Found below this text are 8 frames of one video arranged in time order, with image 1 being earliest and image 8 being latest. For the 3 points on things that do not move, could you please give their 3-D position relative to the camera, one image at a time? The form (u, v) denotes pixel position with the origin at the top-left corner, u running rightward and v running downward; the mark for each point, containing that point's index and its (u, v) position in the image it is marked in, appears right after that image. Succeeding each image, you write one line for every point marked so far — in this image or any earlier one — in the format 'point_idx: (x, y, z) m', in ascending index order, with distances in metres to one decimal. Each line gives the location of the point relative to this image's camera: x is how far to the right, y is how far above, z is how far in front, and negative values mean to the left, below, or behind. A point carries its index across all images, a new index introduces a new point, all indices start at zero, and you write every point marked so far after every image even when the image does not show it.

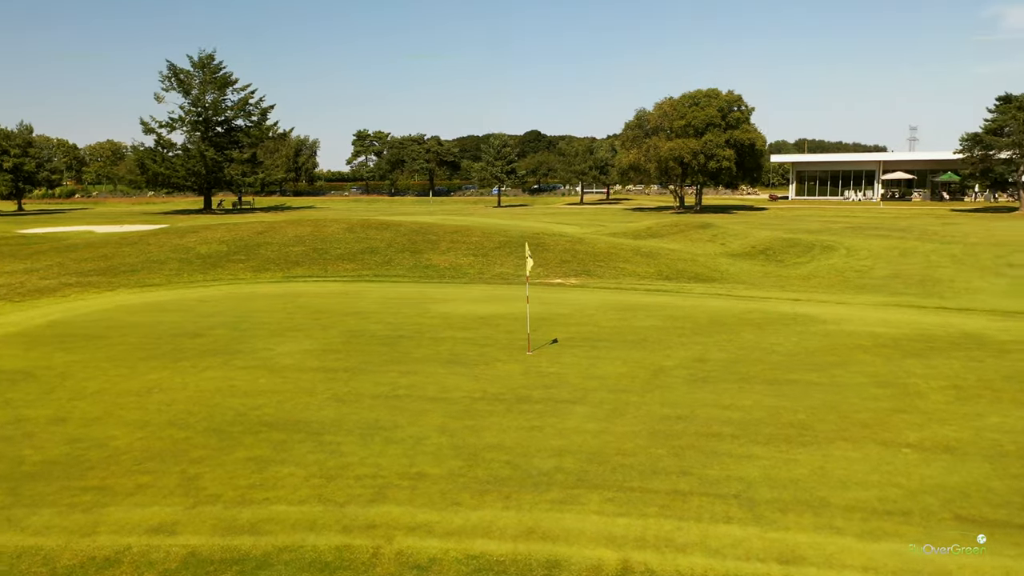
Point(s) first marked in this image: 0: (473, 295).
0: (-0.9, -0.2, +19.0) m
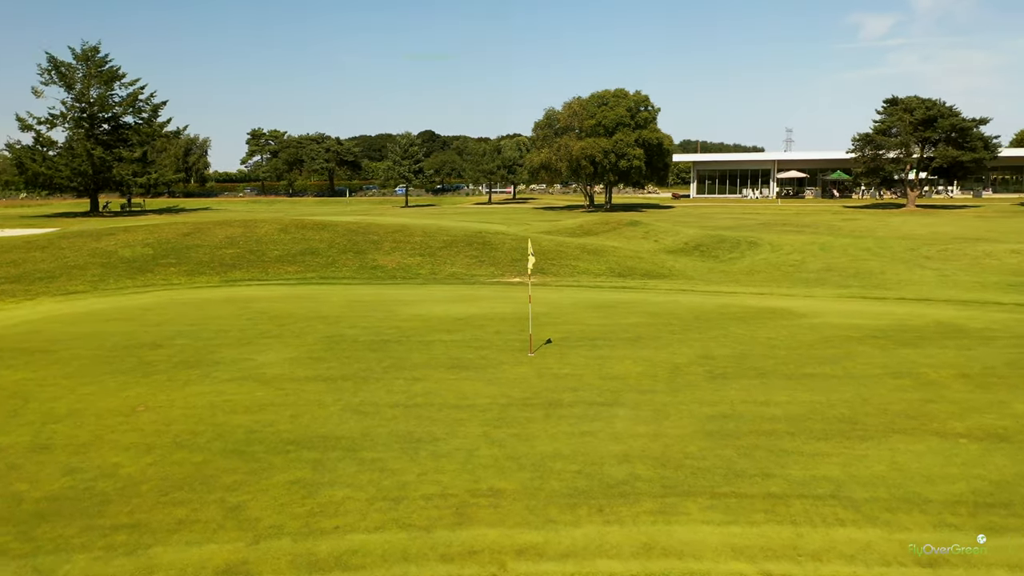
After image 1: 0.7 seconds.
0: (-1.7, -0.2, +18.3) m
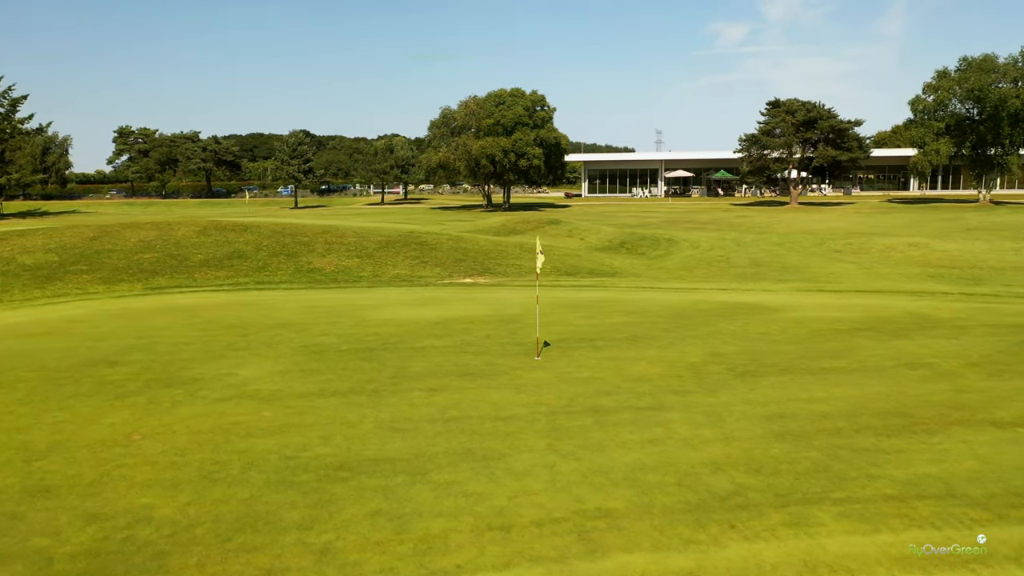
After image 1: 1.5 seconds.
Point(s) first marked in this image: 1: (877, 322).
0: (-2.4, -0.2, +17.2) m
1: (+6.4, -0.6, +14.5) m
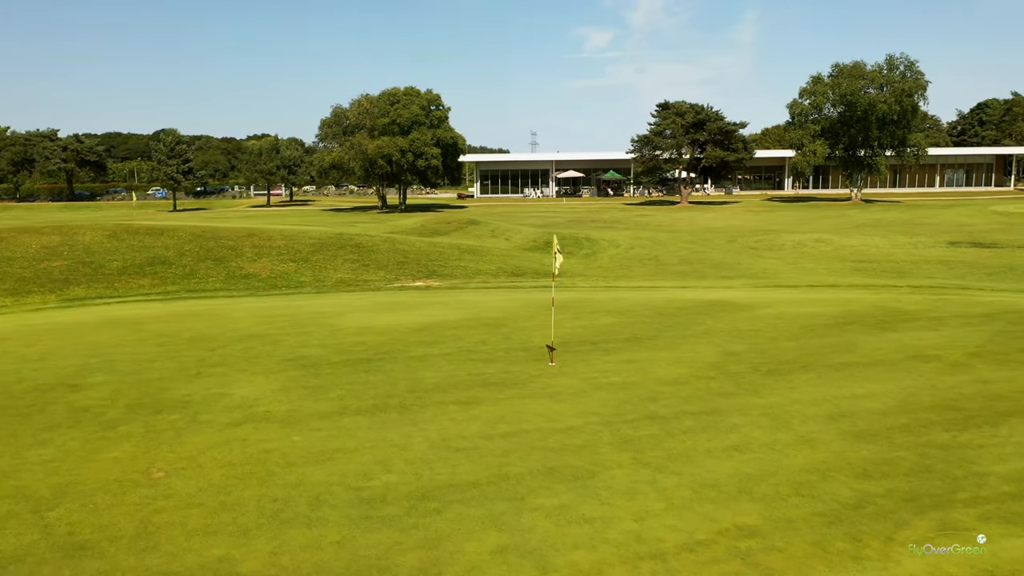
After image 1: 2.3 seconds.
0: (-3.0, -0.3, +16.1) m
1: (+6.1, -0.5, +14.7) m
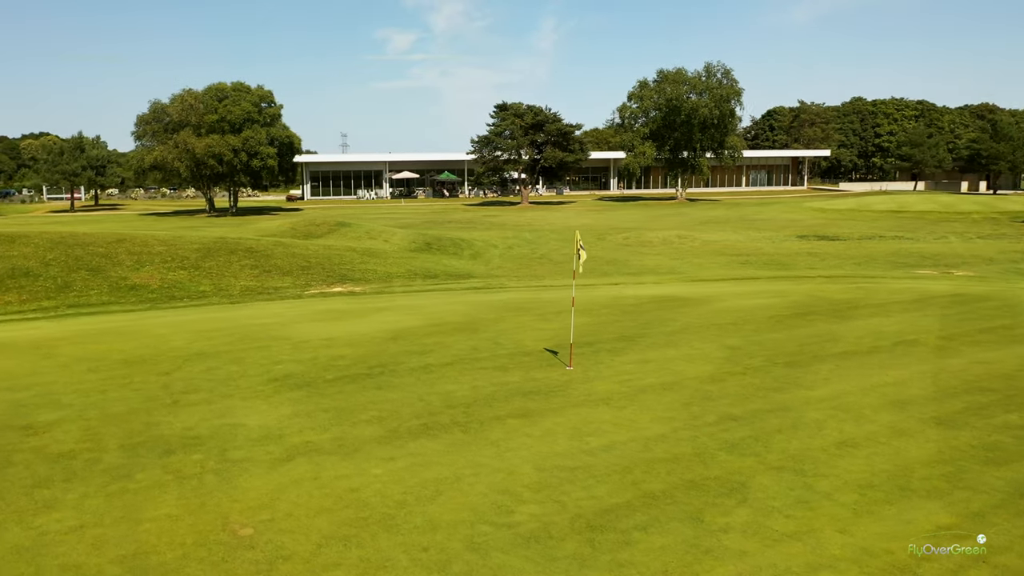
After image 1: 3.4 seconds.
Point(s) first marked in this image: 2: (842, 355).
0: (-3.9, -0.5, +14.5) m
1: (+5.4, -0.3, +15.2) m
2: (+4.5, -0.9, +11.2) m
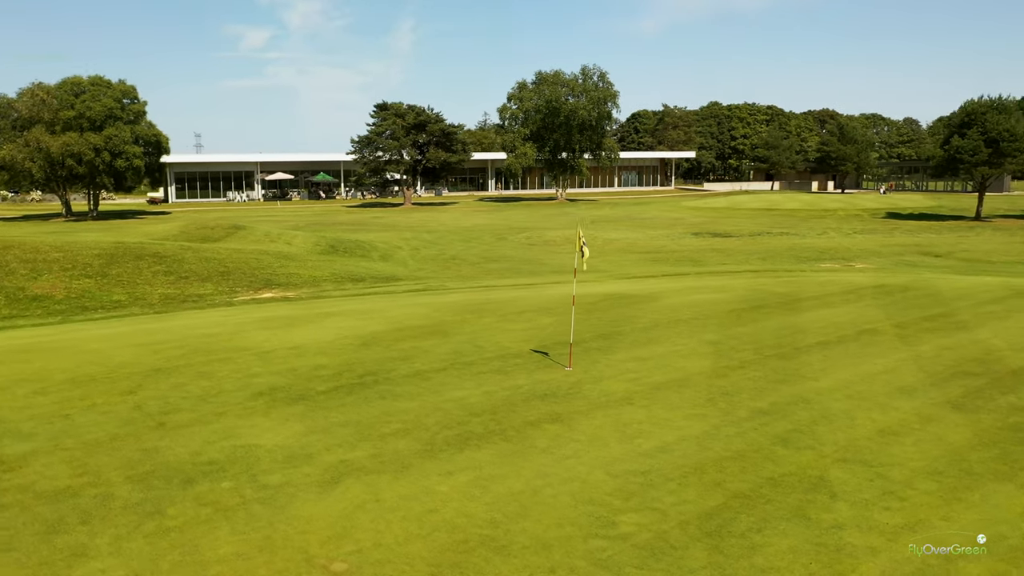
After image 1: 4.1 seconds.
0: (-4.5, -0.6, +13.4) m
1: (+4.5, -0.2, +15.6) m
2: (+4.3, -0.8, +11.5) m
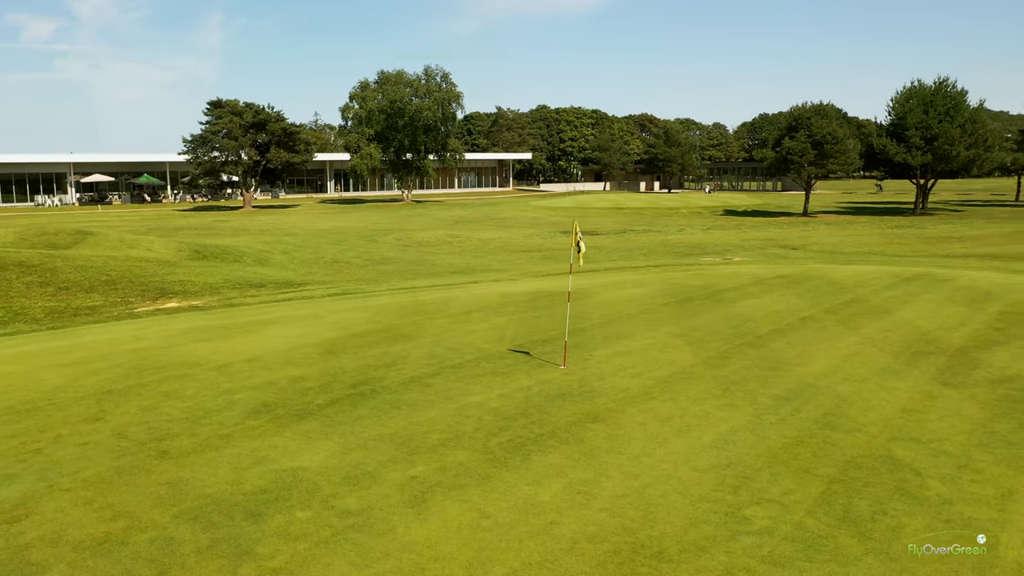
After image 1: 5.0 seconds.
0: (-5.1, -0.7, +12.0) m
1: (+3.2, -0.1, +16.0) m
2: (+3.8, -0.7, +12.0) m
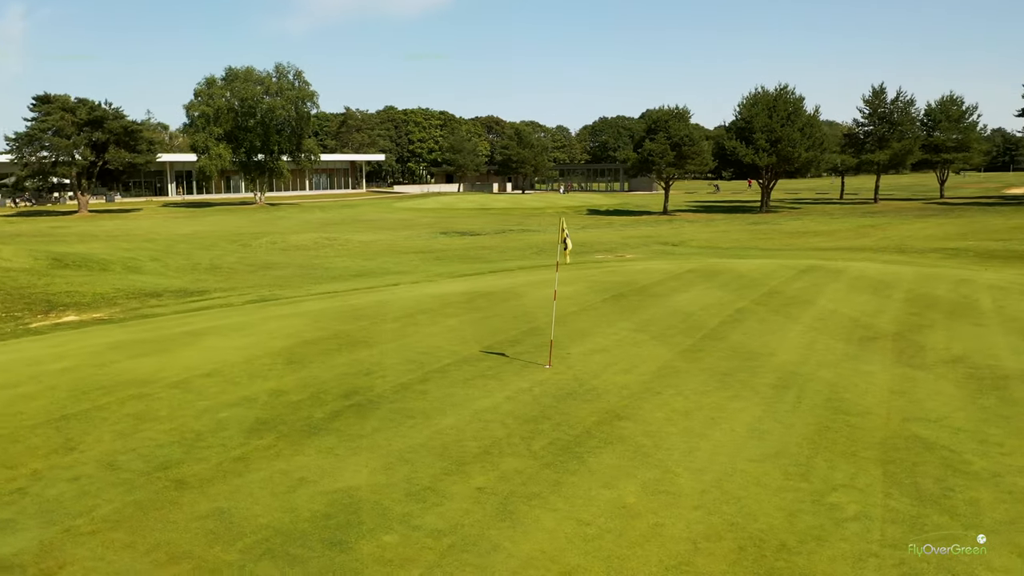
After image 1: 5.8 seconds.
0: (-5.6, -0.9, +10.7) m
1: (+1.8, 0.0, +16.2) m
2: (+3.2, -0.6, +12.4) m
